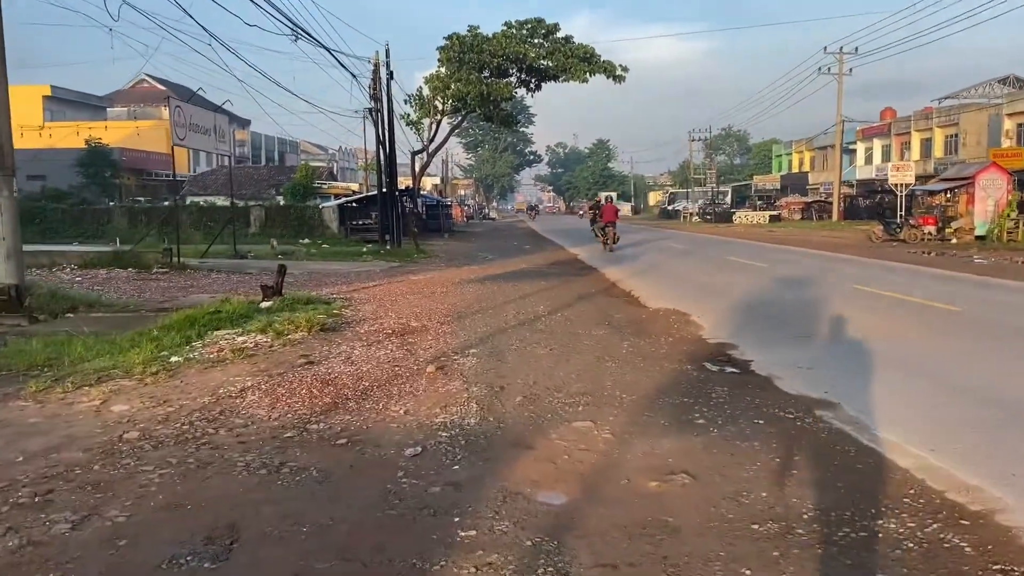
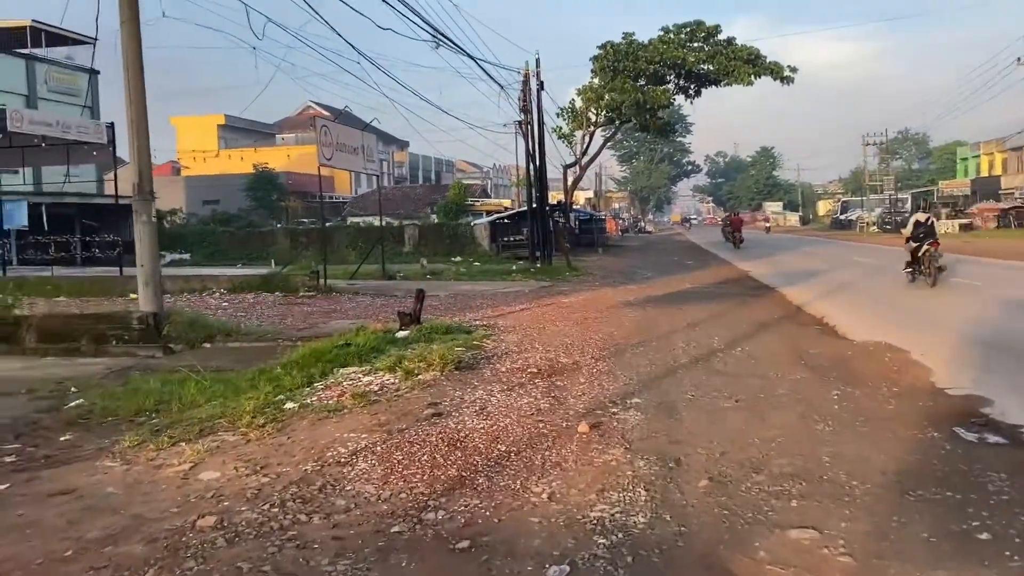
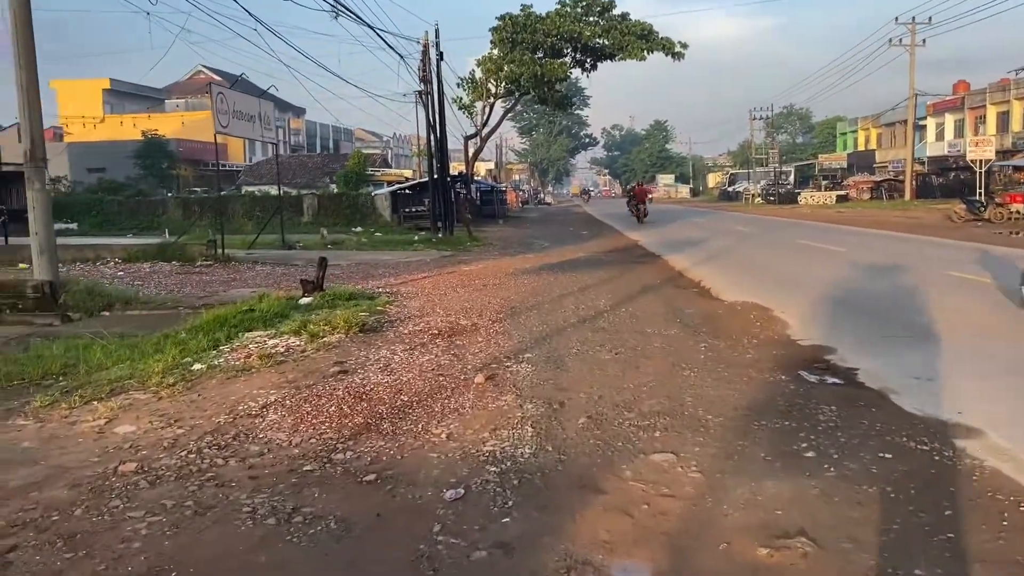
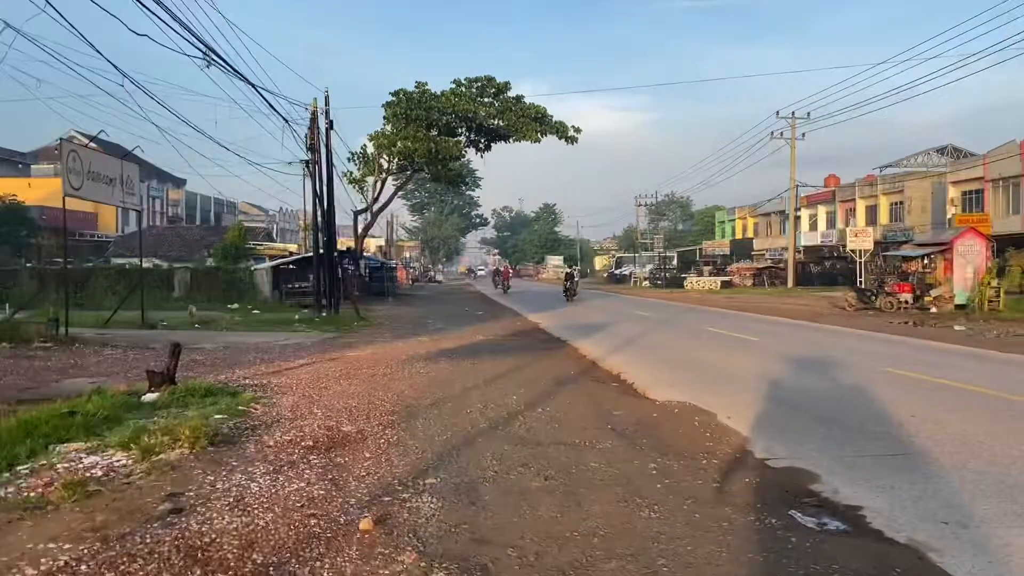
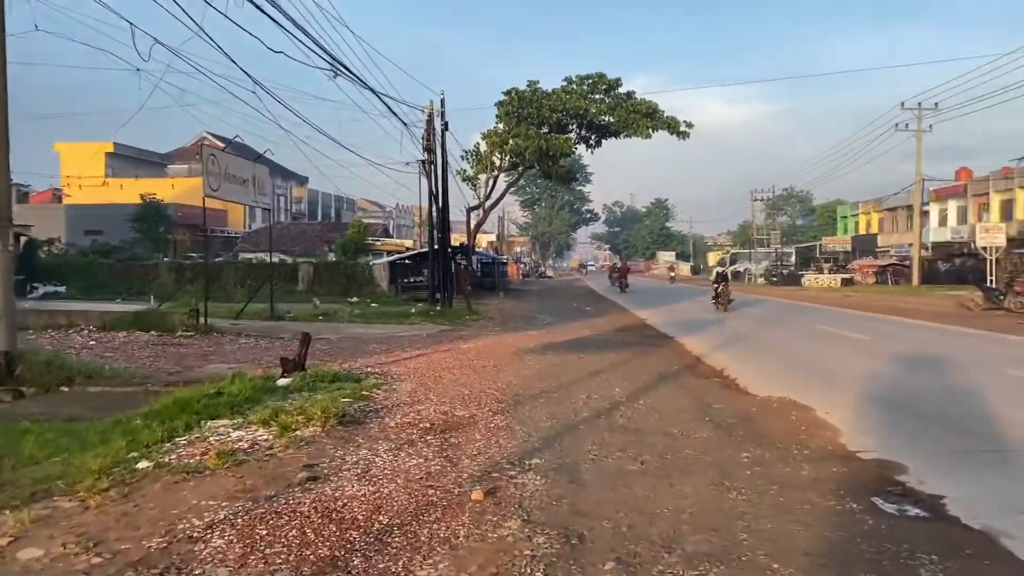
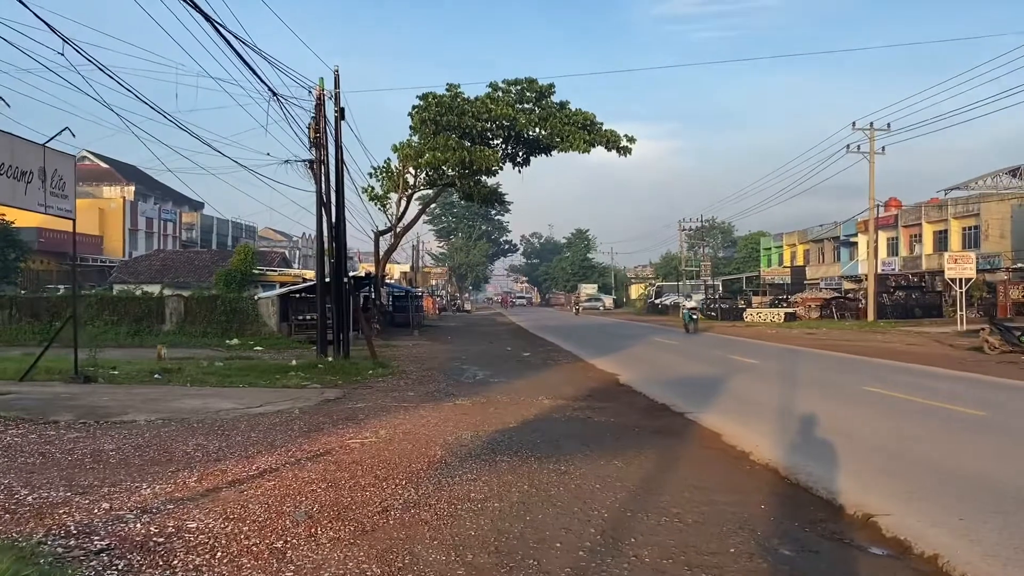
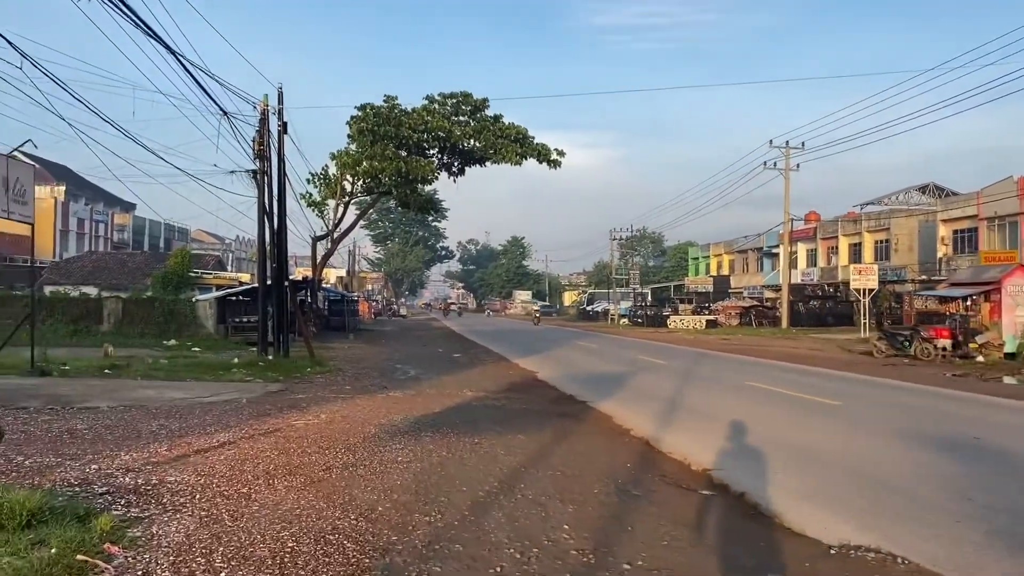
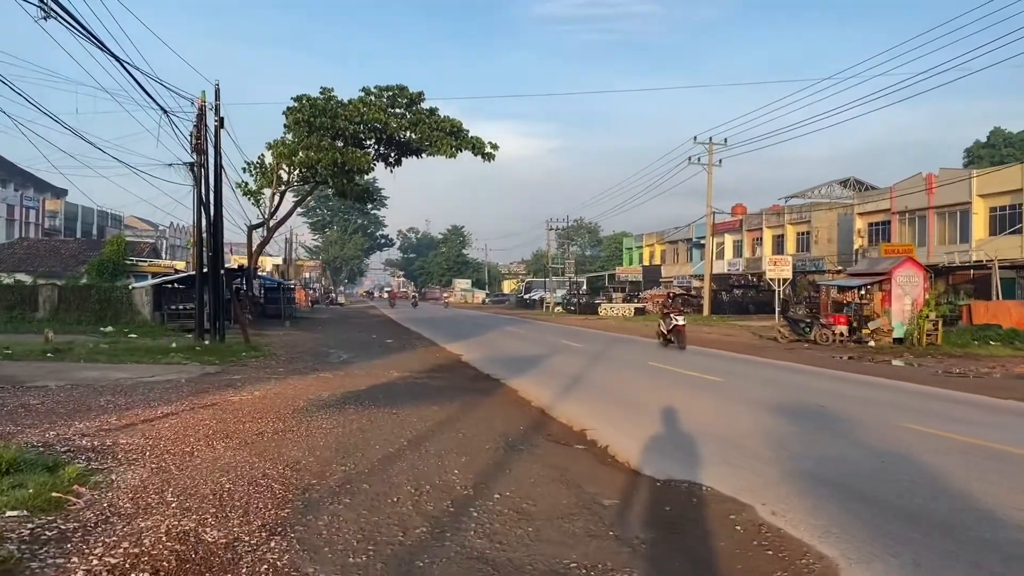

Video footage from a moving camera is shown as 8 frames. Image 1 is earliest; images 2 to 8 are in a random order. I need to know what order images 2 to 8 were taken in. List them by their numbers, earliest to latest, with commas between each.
3, 2, 5, 4, 8, 7, 6
